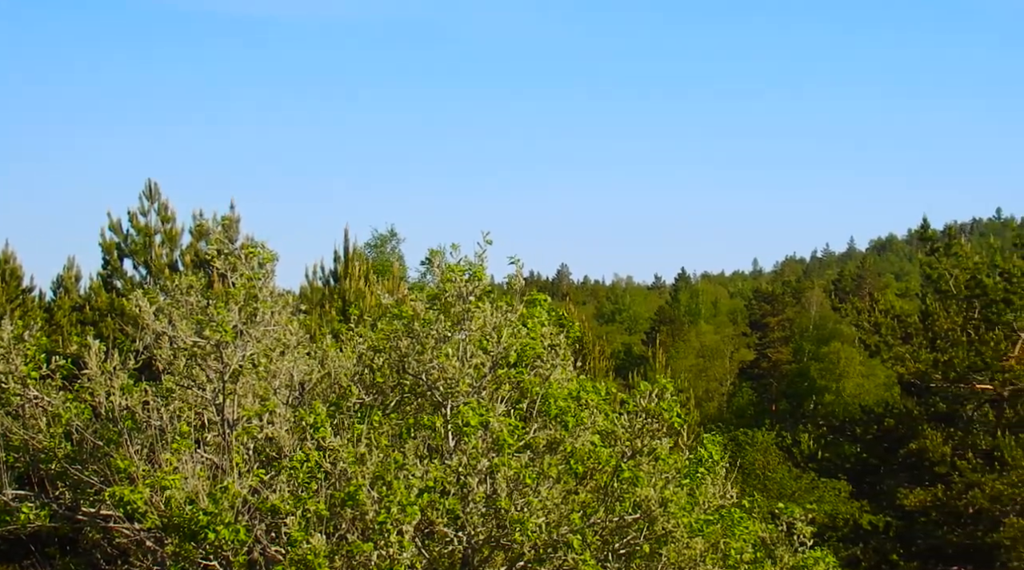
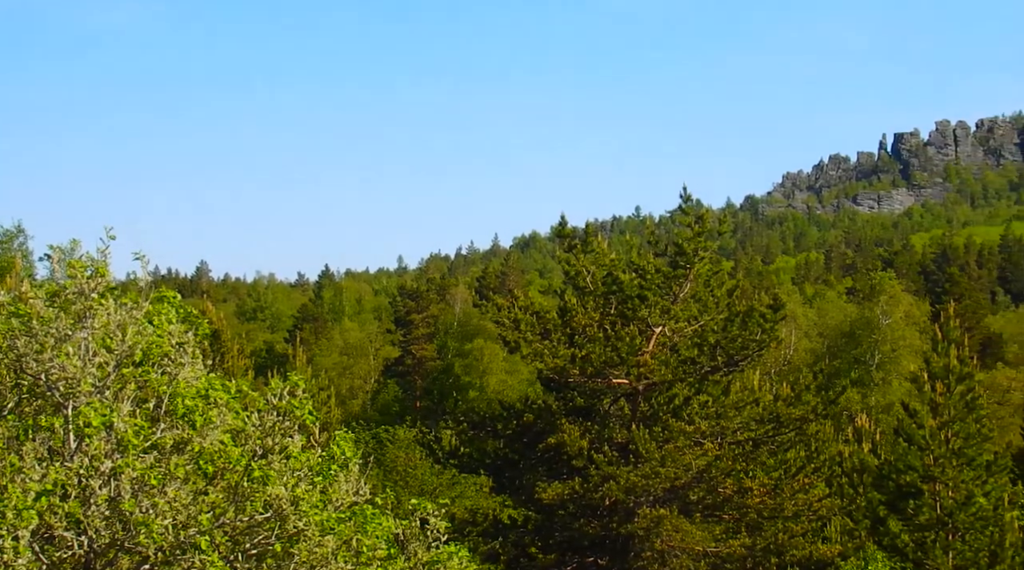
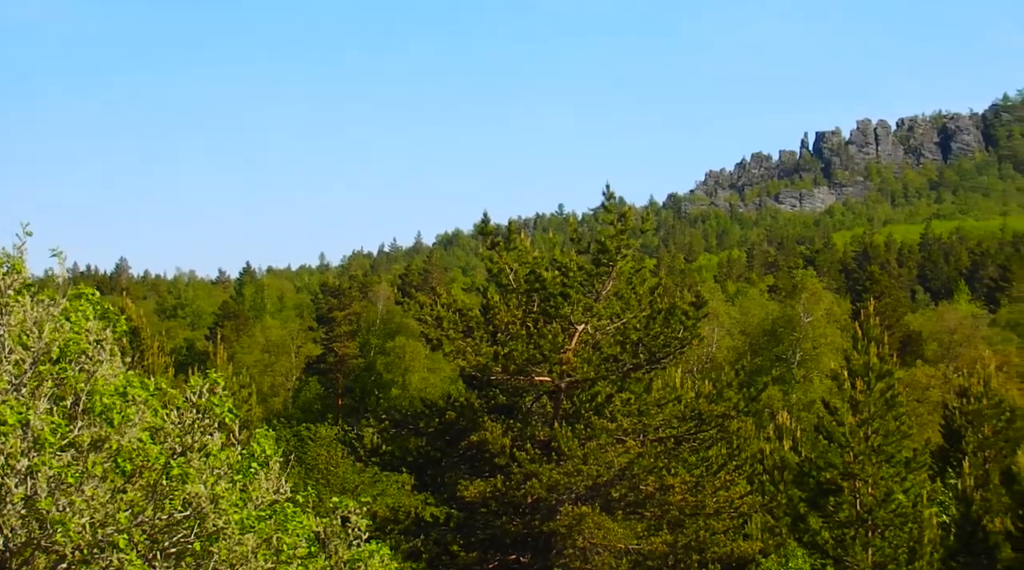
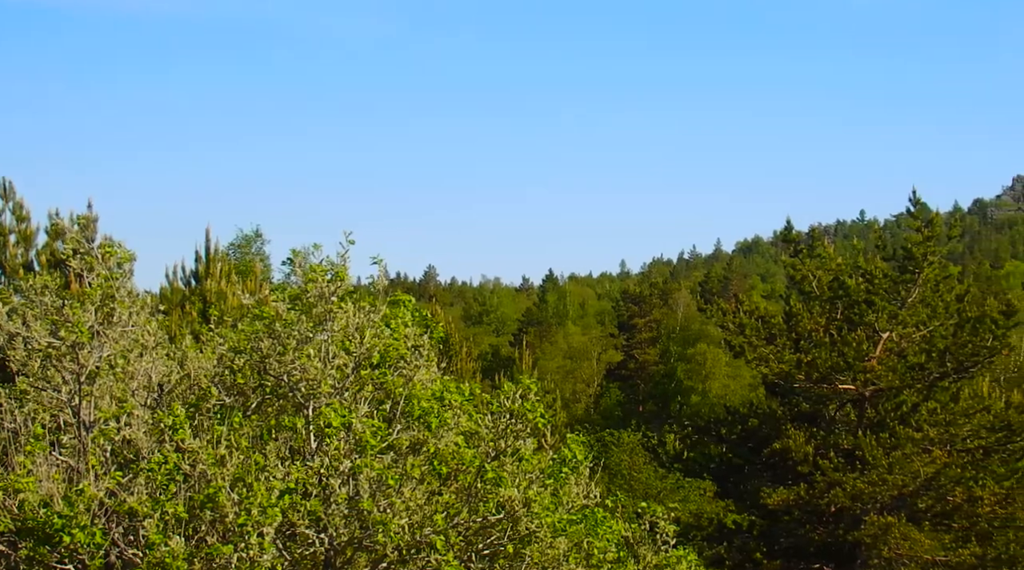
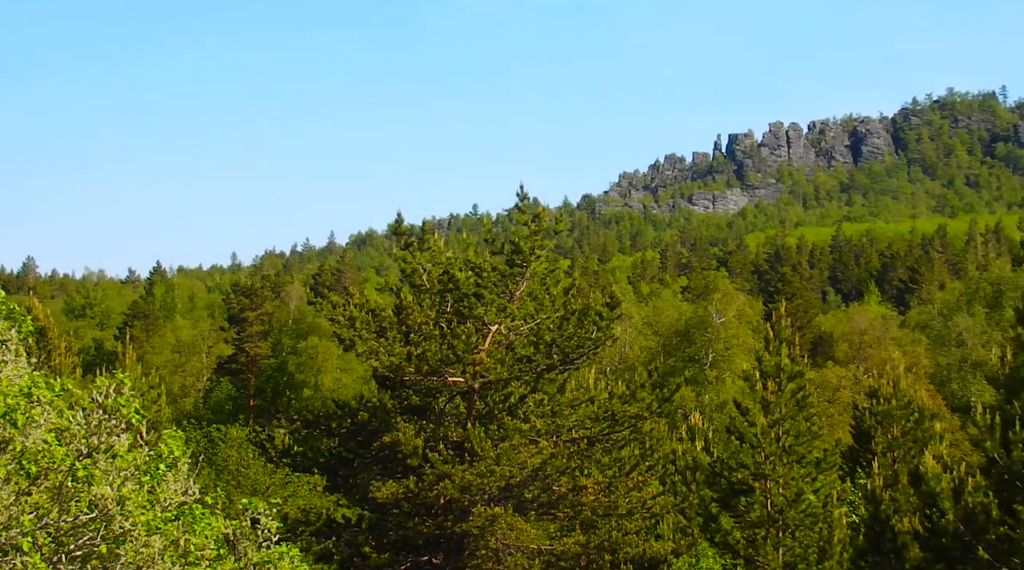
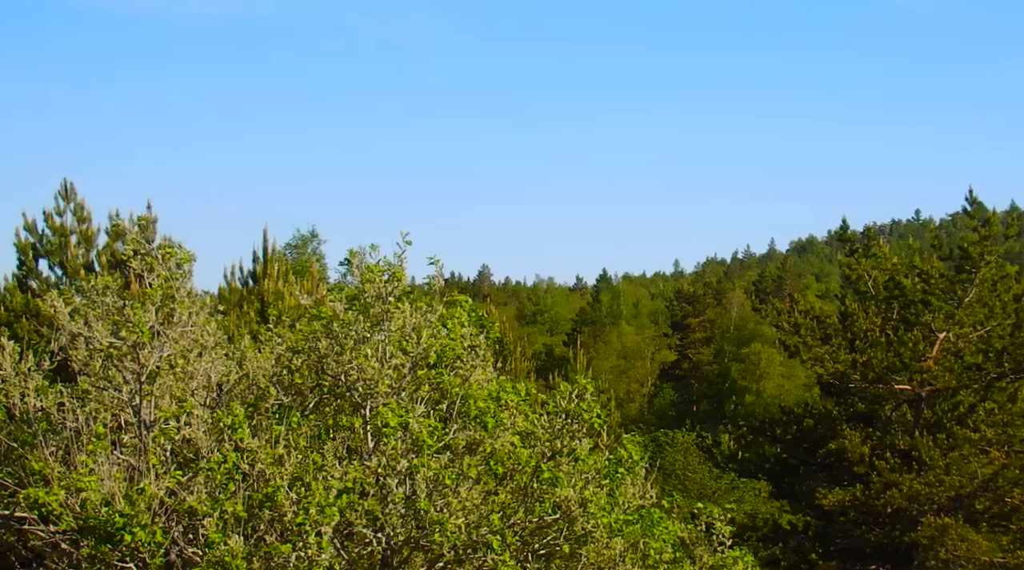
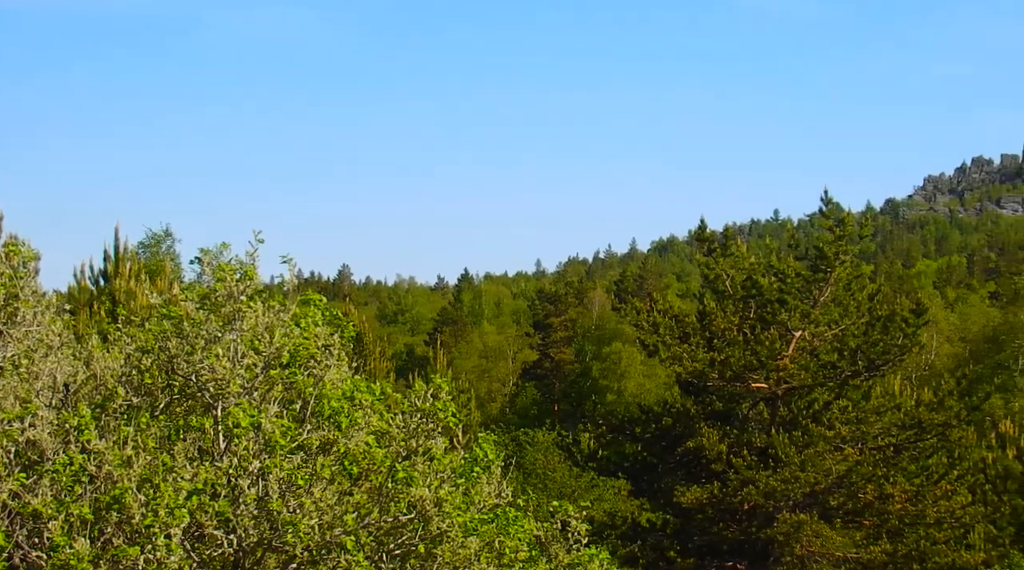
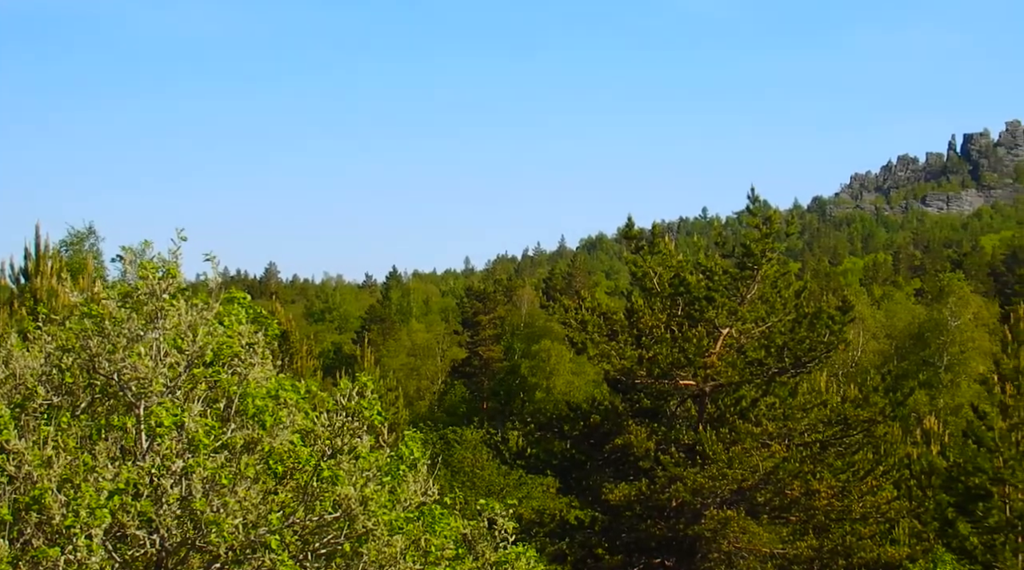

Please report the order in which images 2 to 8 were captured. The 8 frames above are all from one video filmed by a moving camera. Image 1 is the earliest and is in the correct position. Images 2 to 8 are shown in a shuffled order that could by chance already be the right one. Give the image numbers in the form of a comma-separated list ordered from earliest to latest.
6, 4, 7, 8, 2, 3, 5
